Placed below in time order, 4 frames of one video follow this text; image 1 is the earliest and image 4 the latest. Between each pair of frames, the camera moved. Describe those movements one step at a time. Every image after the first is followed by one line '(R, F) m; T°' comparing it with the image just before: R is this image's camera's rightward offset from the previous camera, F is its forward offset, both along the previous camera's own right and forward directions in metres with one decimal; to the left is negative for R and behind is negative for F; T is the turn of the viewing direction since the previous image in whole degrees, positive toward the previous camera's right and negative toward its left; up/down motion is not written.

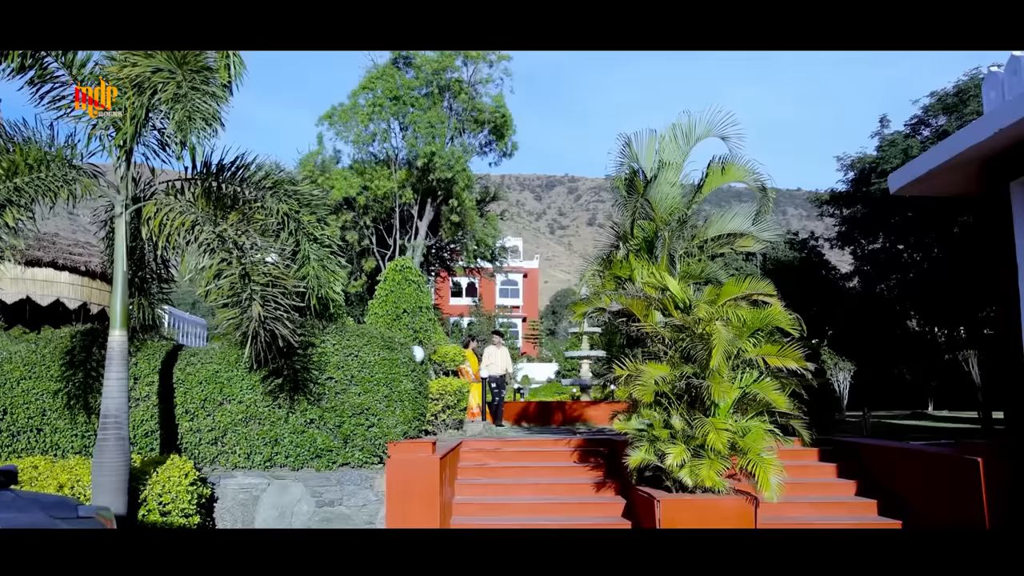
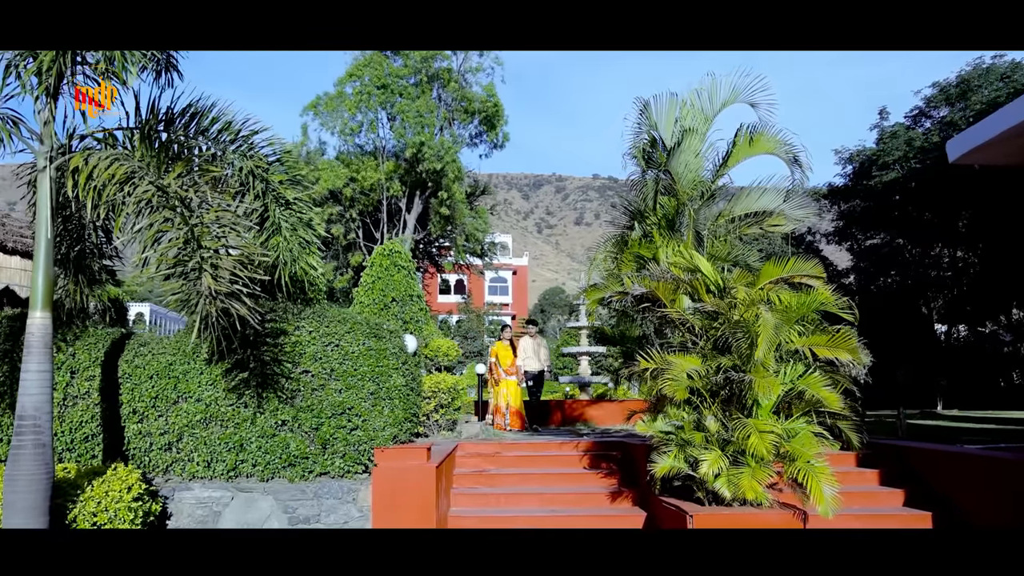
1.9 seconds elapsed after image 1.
(-0.2, +1.1) m; +1°
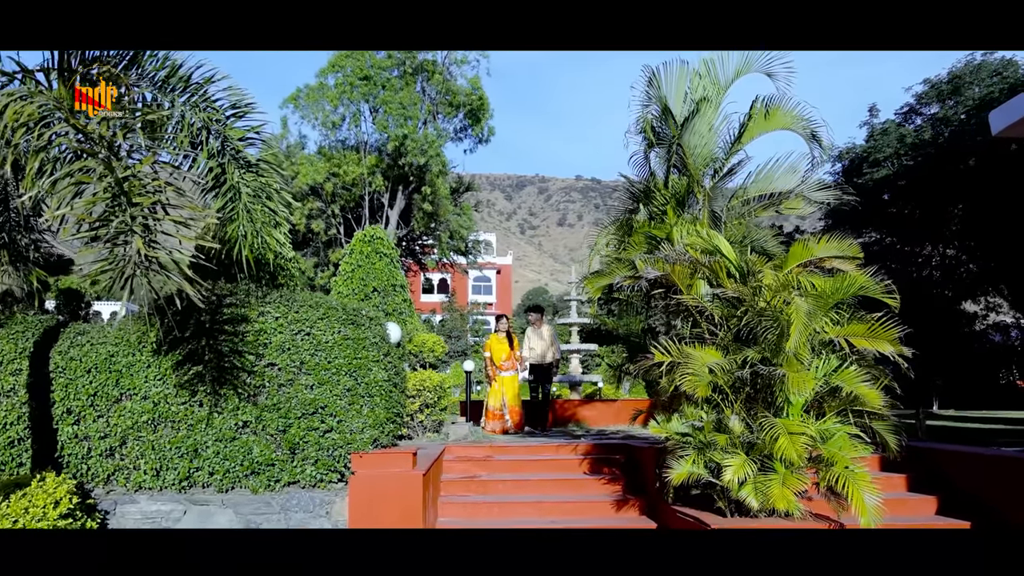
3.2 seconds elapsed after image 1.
(-0.1, +0.8) m; +1°
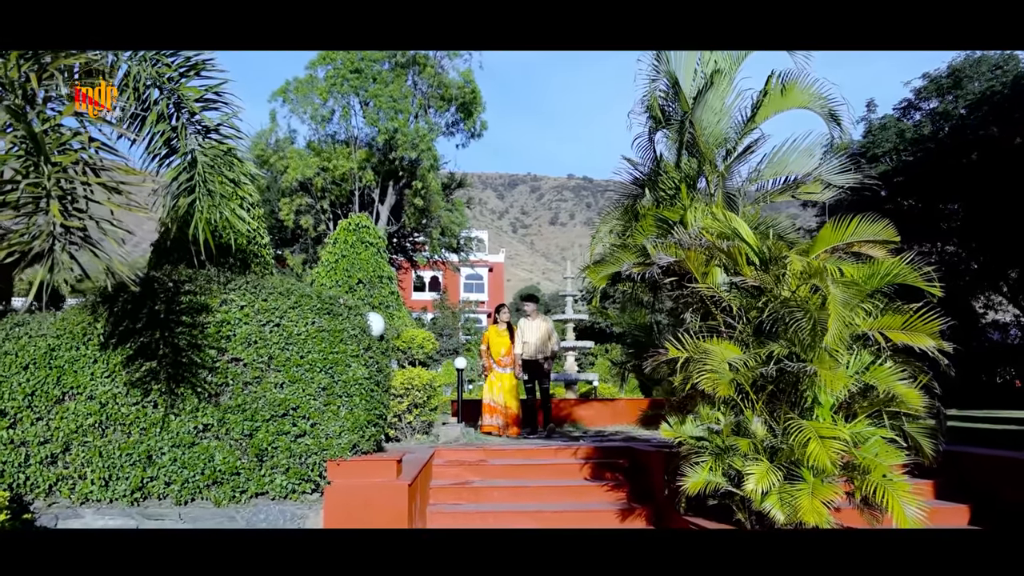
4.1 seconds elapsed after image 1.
(0.0, +0.6) m; +1°
